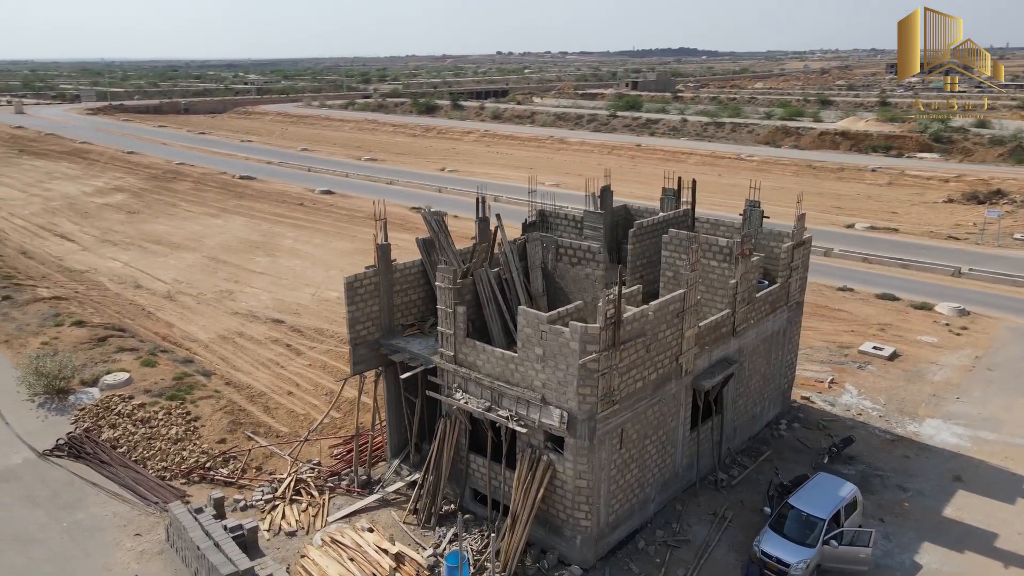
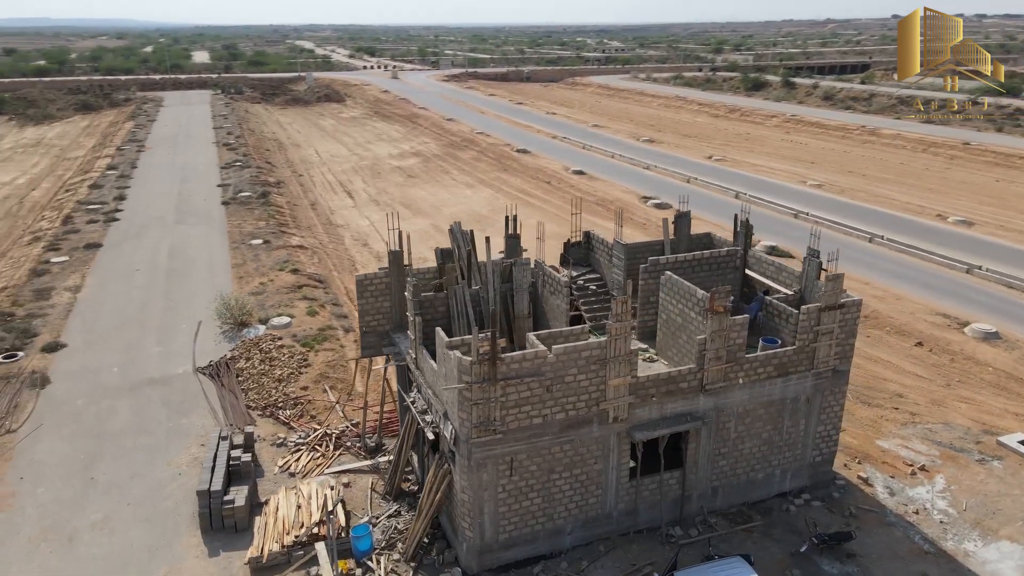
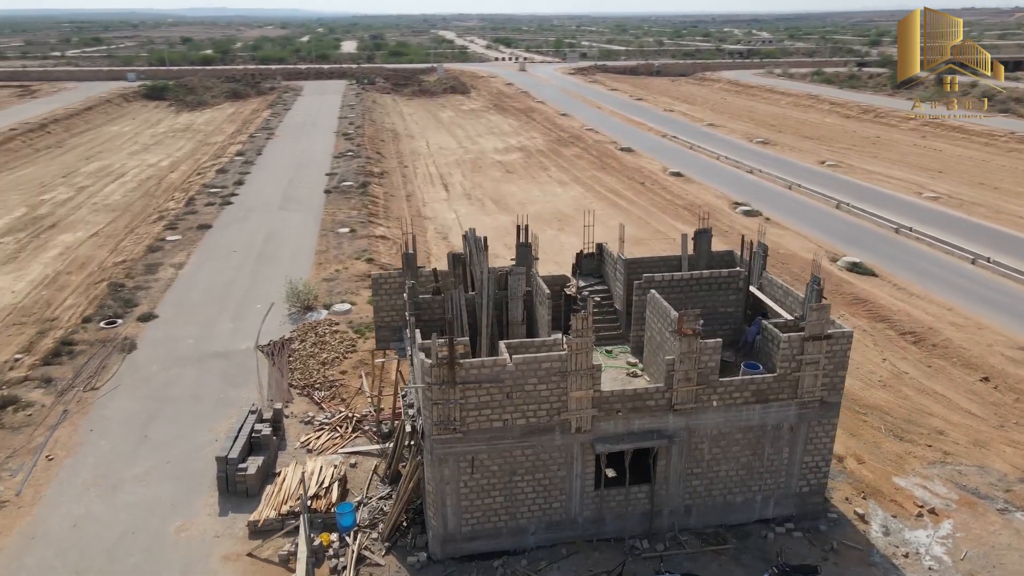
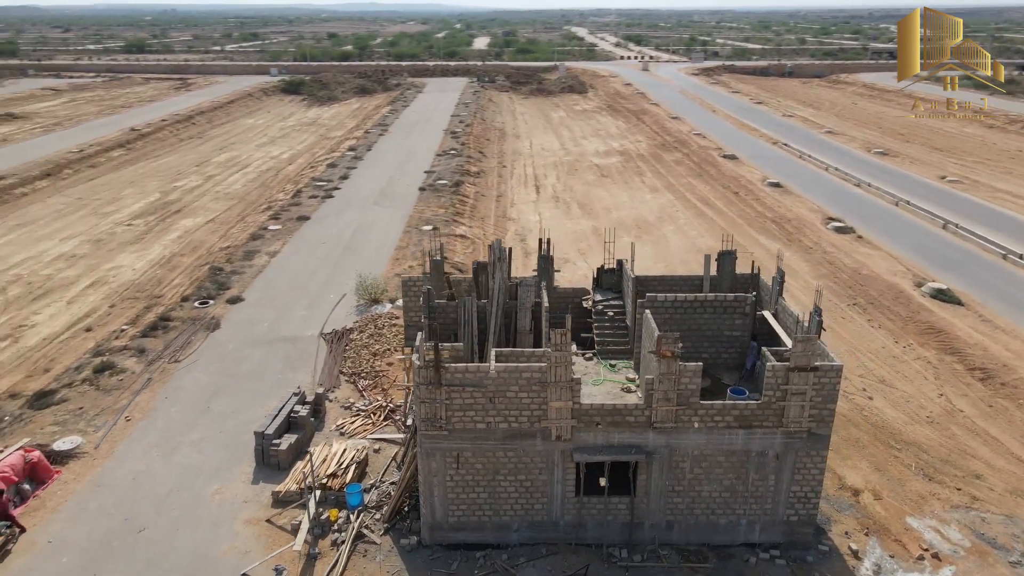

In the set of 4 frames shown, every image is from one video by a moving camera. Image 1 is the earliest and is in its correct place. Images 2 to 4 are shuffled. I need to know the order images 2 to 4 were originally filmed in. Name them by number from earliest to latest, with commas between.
2, 3, 4
